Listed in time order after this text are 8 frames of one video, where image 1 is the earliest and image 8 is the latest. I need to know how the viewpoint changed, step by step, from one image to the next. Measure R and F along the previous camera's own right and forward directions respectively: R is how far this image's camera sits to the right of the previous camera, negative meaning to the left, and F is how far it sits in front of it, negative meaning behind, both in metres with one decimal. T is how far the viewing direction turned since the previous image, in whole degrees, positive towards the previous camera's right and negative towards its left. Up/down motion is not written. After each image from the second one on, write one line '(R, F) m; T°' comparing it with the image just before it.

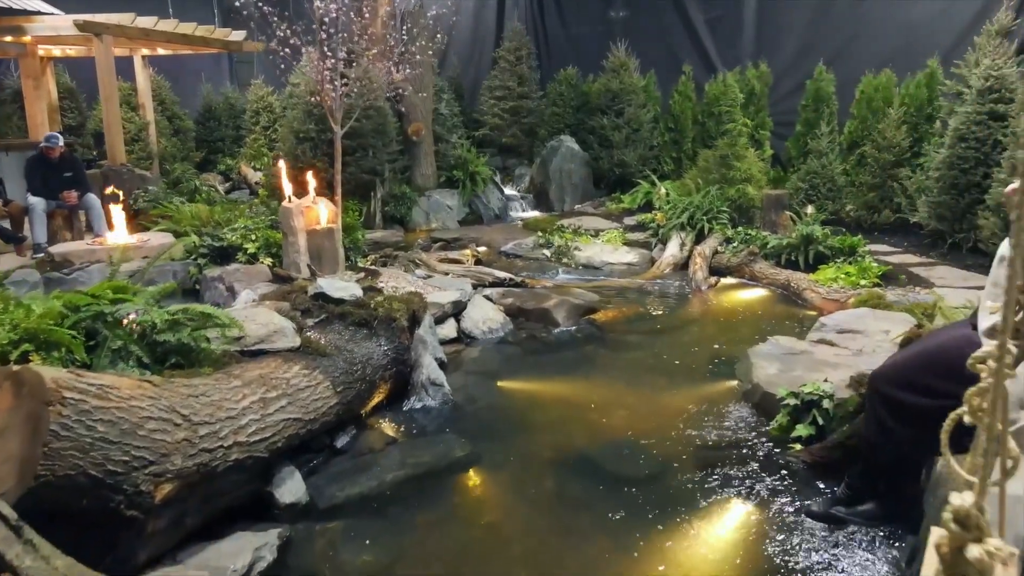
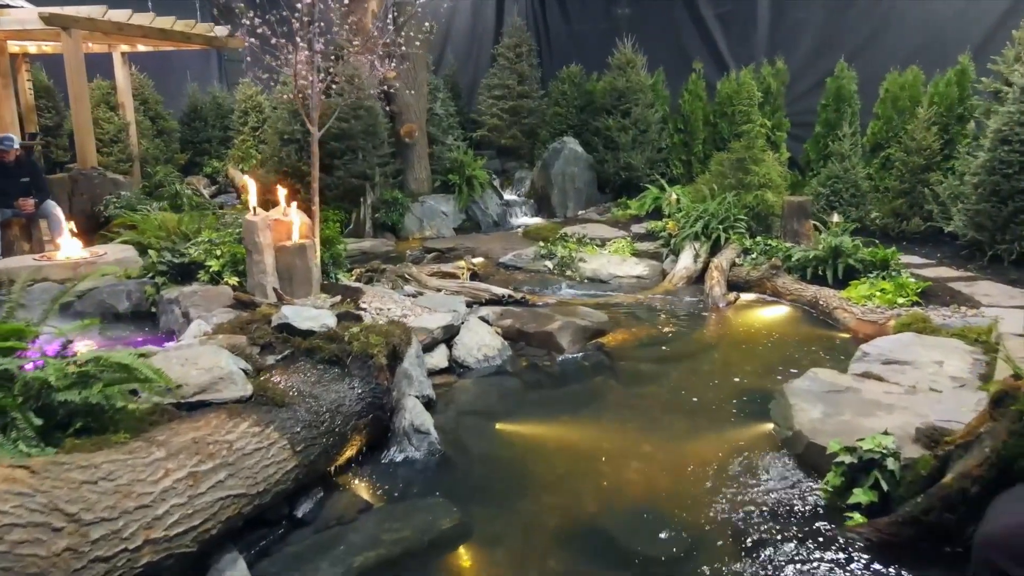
(0.0, +0.9) m; 0°
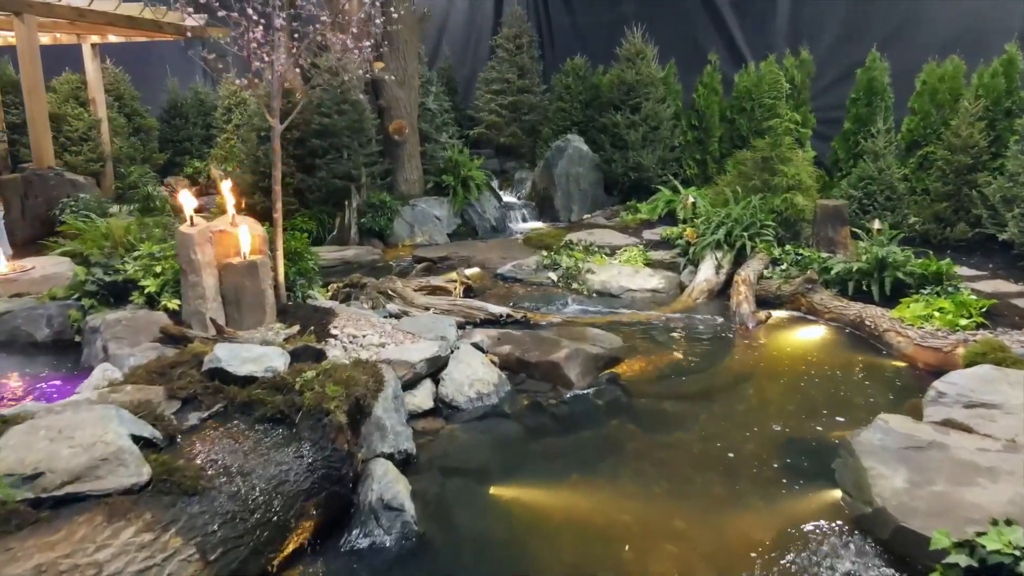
(0.0, +1.2) m; 0°
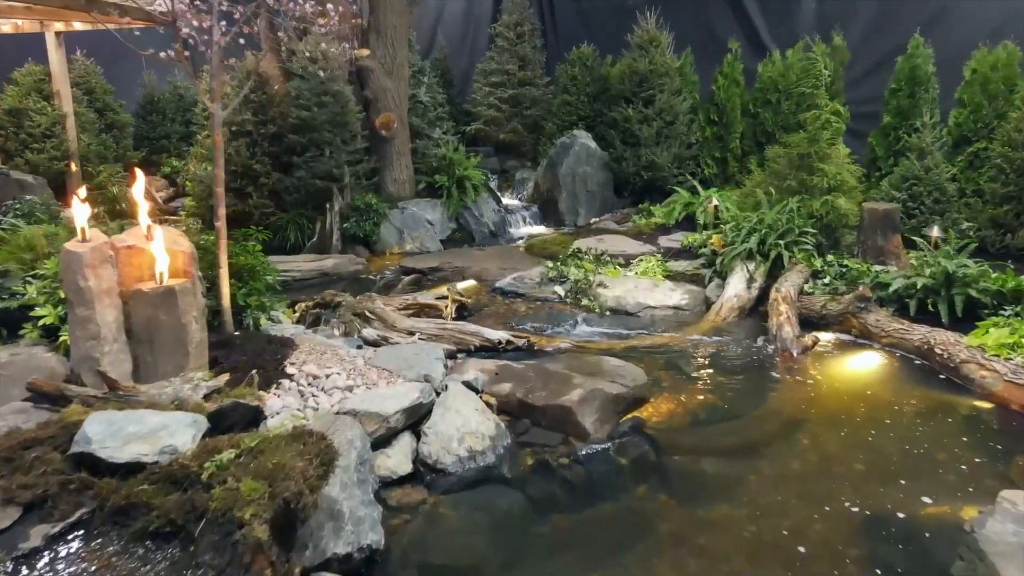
(0.0, +1.3) m; 0°
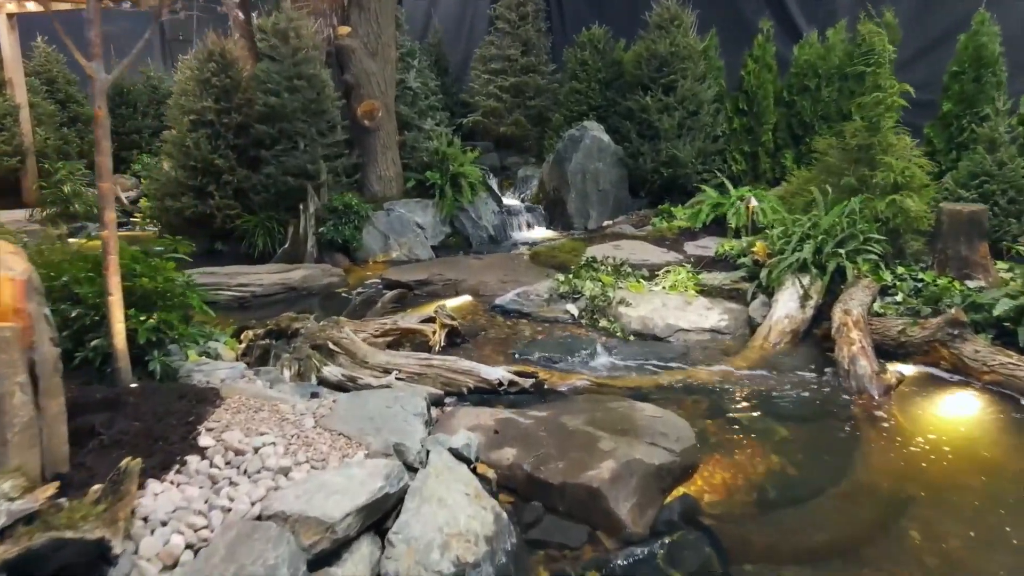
(0.0, +1.5) m; 0°
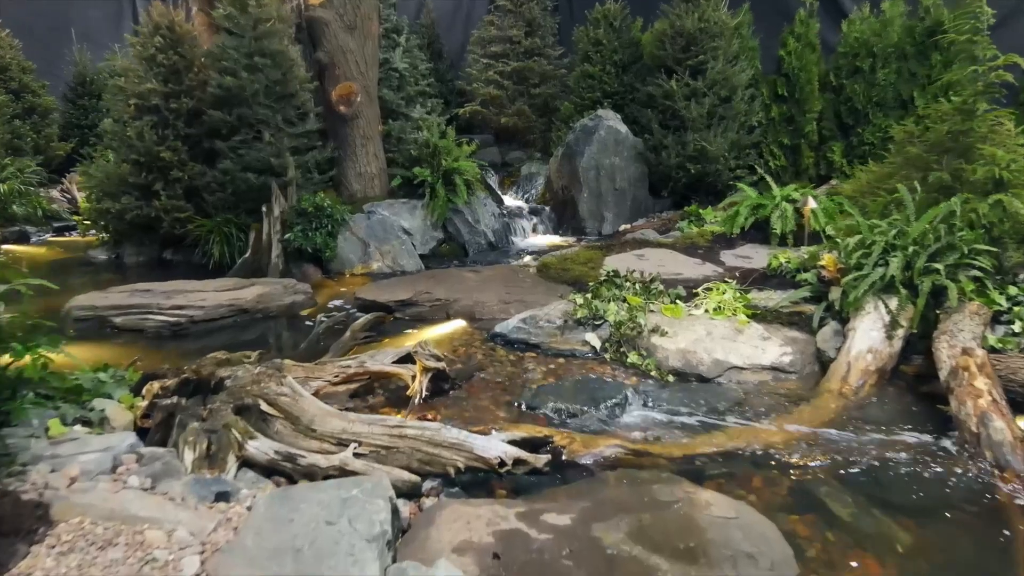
(0.0, +1.5) m; 0°
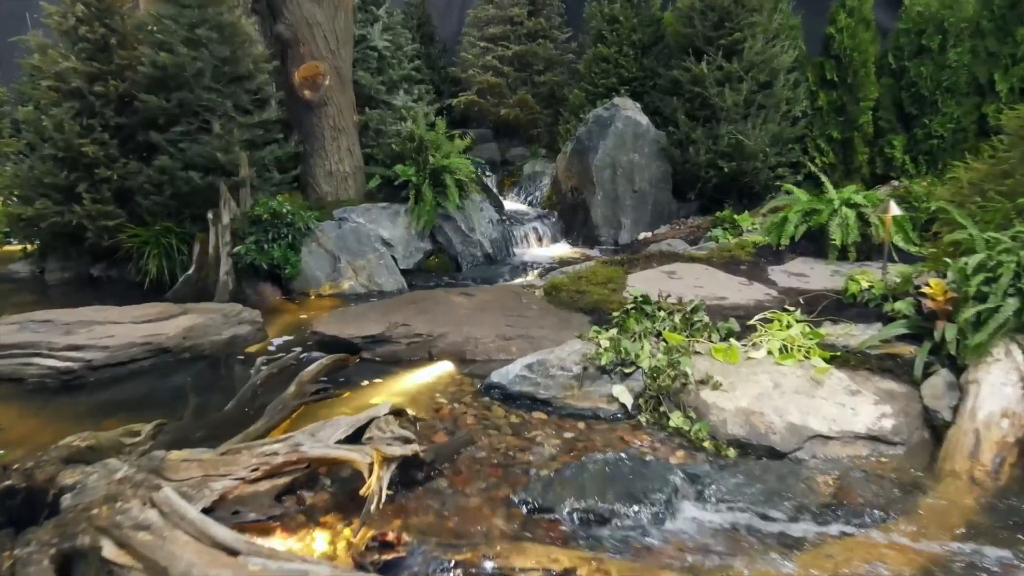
(0.0, +1.4) m; 0°
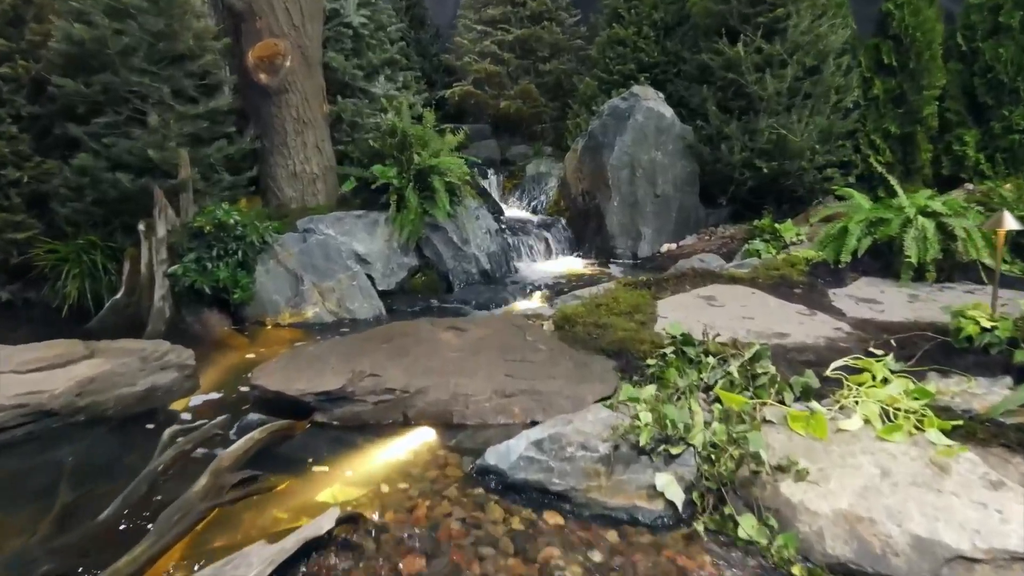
(0.0, +1.2) m; 0°
